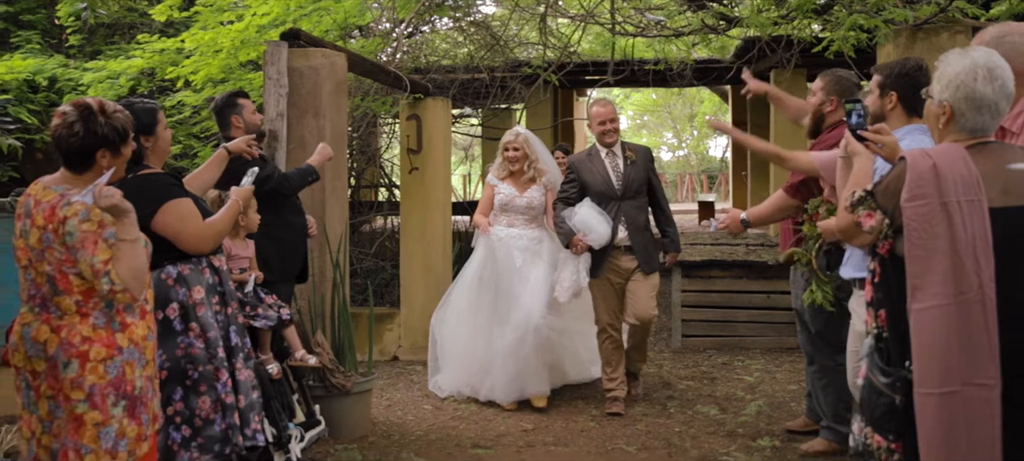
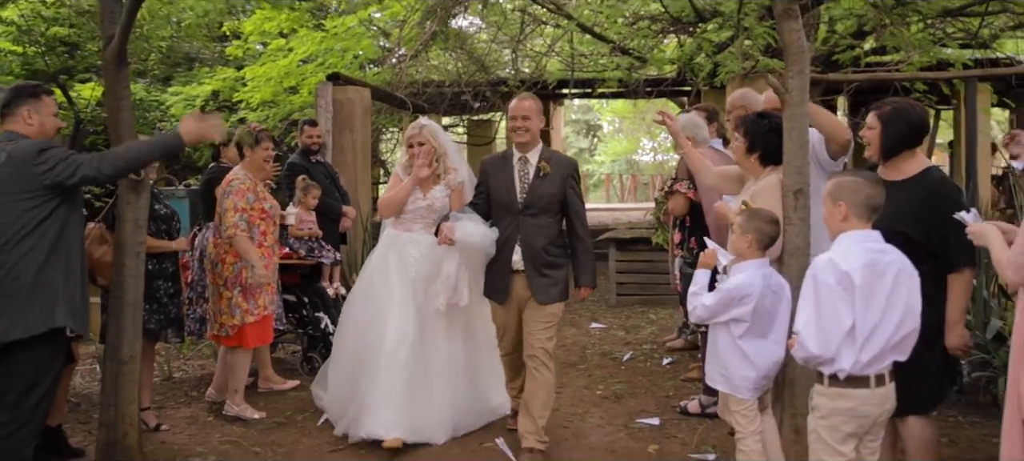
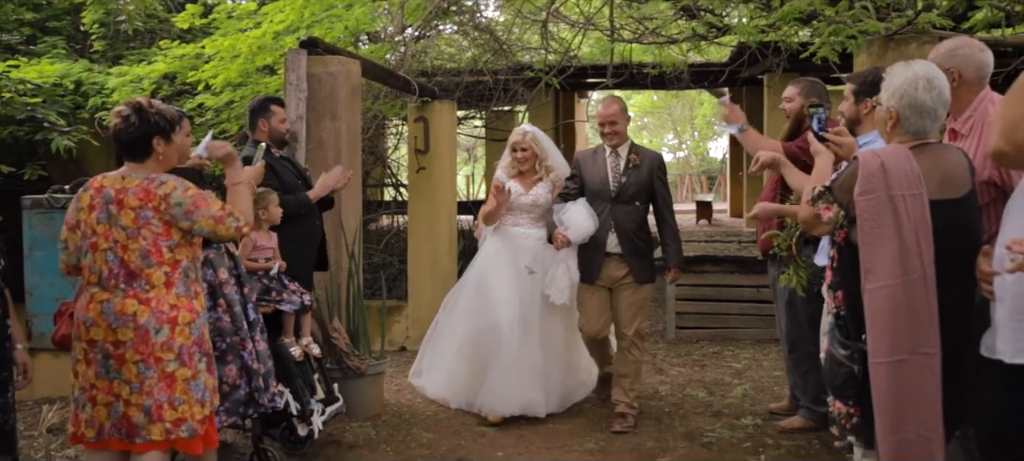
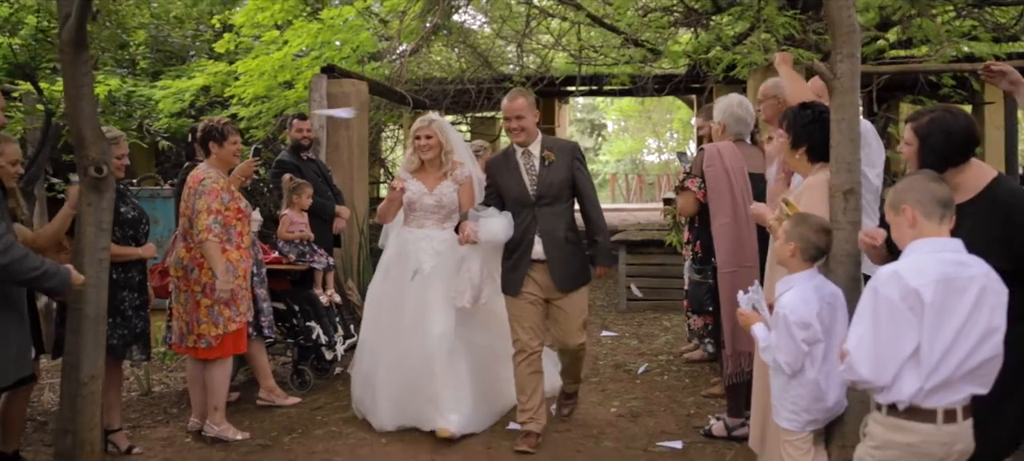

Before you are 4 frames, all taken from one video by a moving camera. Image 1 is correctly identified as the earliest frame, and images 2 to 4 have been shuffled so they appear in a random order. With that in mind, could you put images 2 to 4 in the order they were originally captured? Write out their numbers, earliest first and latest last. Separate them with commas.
3, 4, 2
